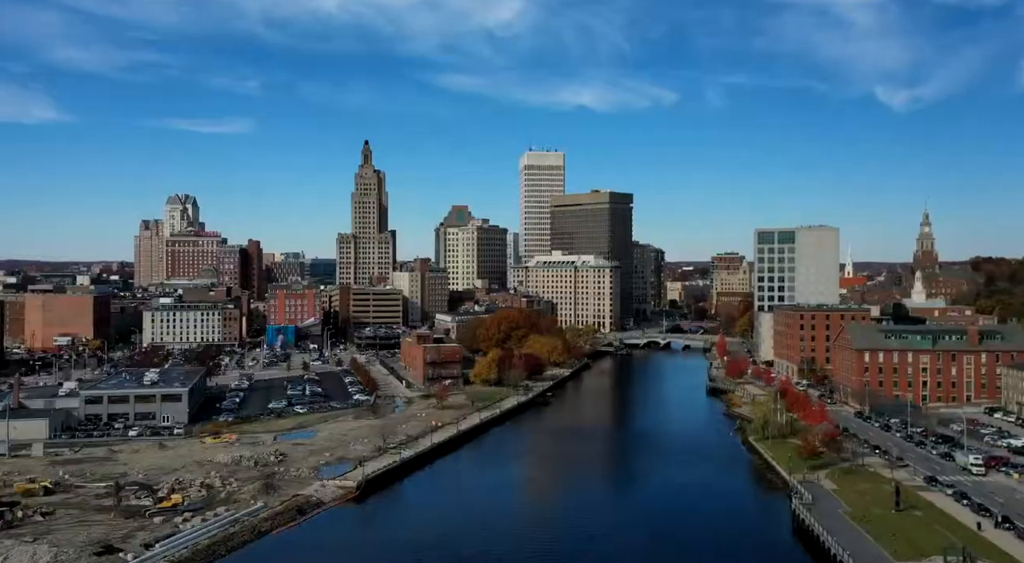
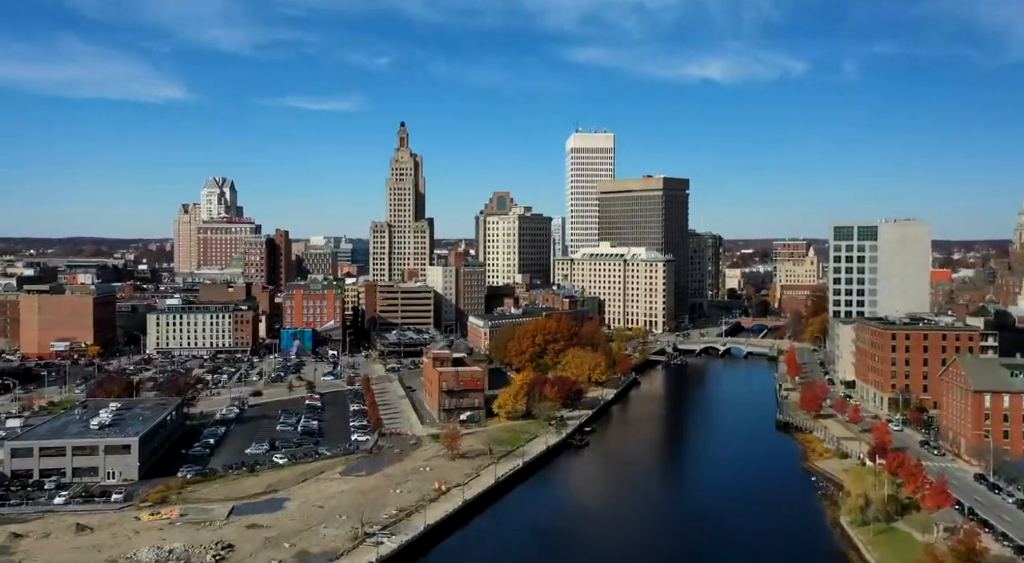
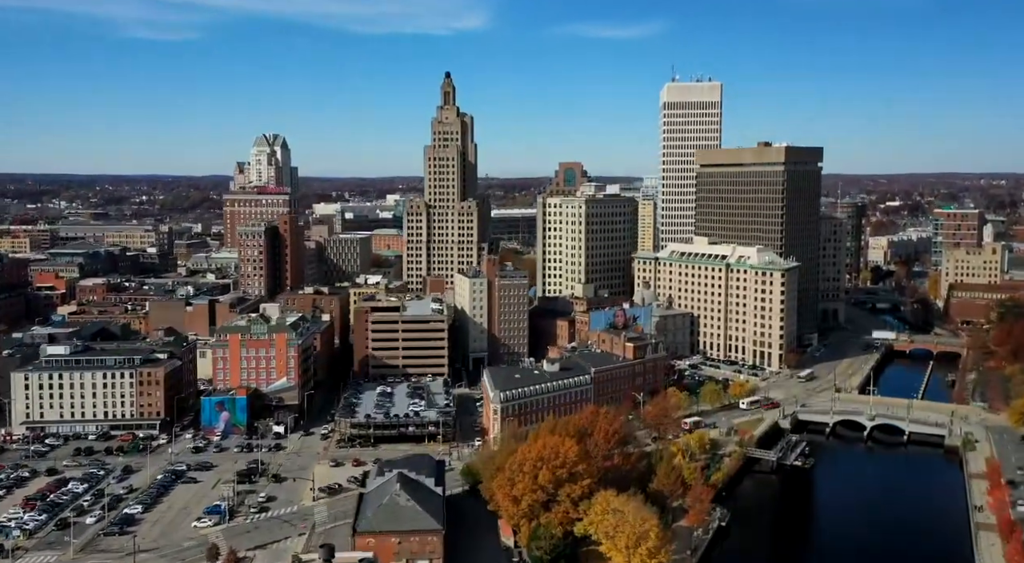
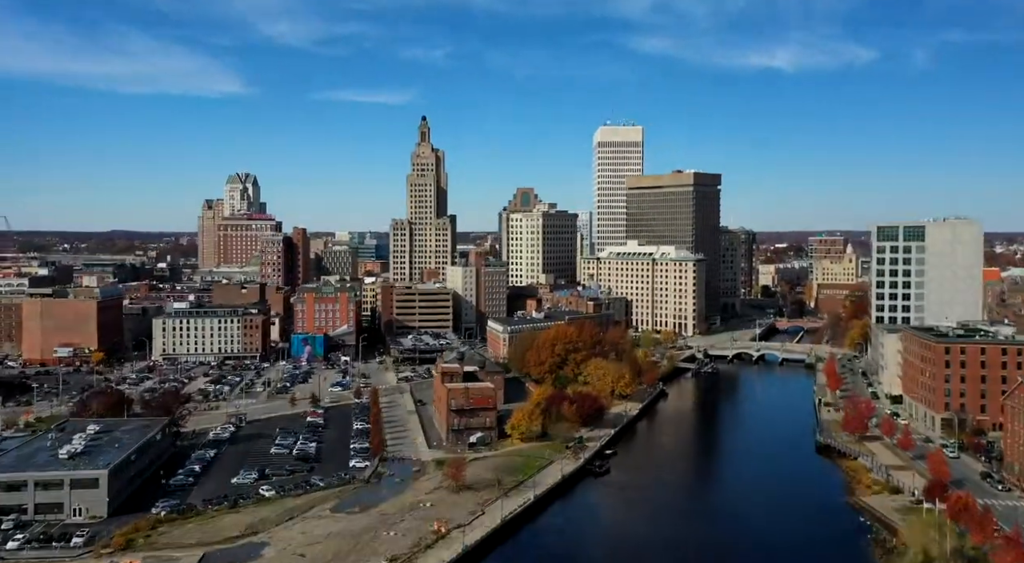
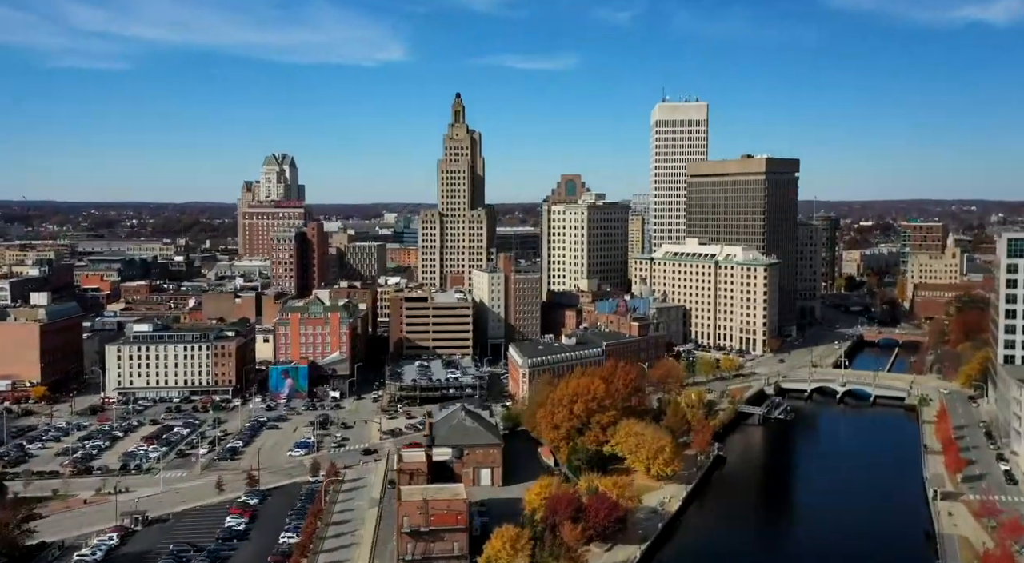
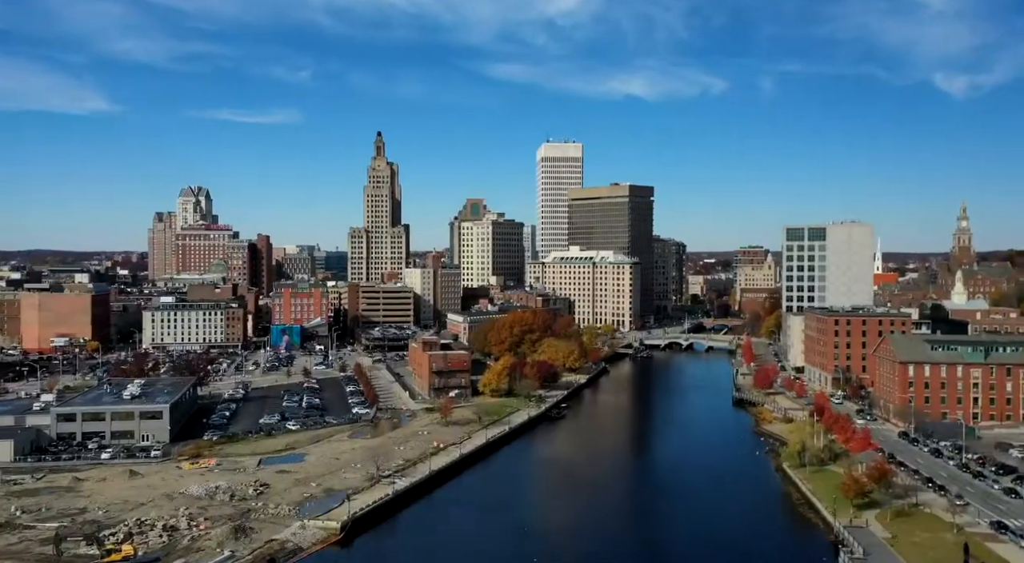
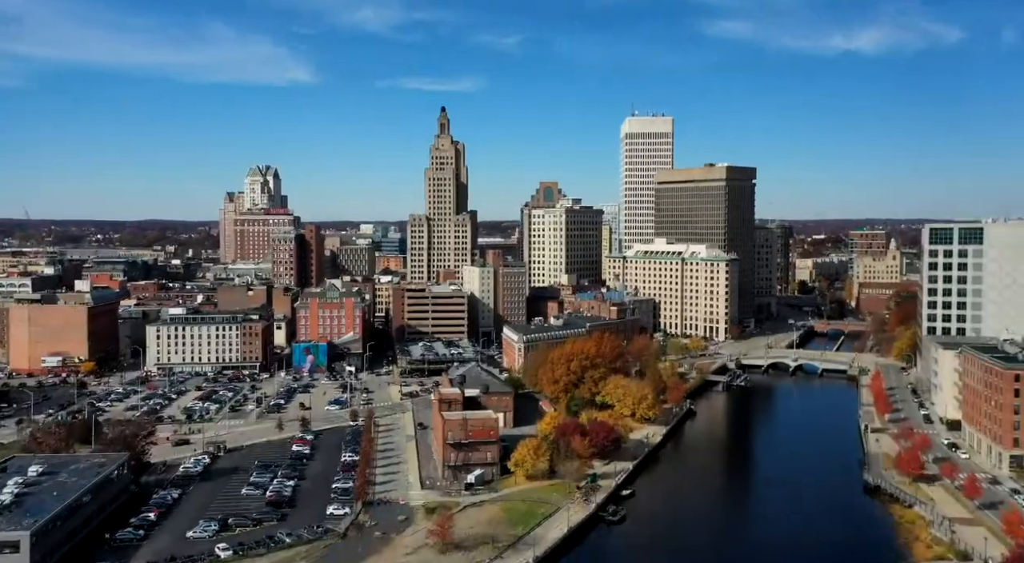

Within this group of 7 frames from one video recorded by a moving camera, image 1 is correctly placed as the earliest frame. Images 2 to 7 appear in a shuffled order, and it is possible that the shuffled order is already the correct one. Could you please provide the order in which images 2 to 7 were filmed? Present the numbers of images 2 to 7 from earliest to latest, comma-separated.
6, 2, 4, 7, 5, 3
